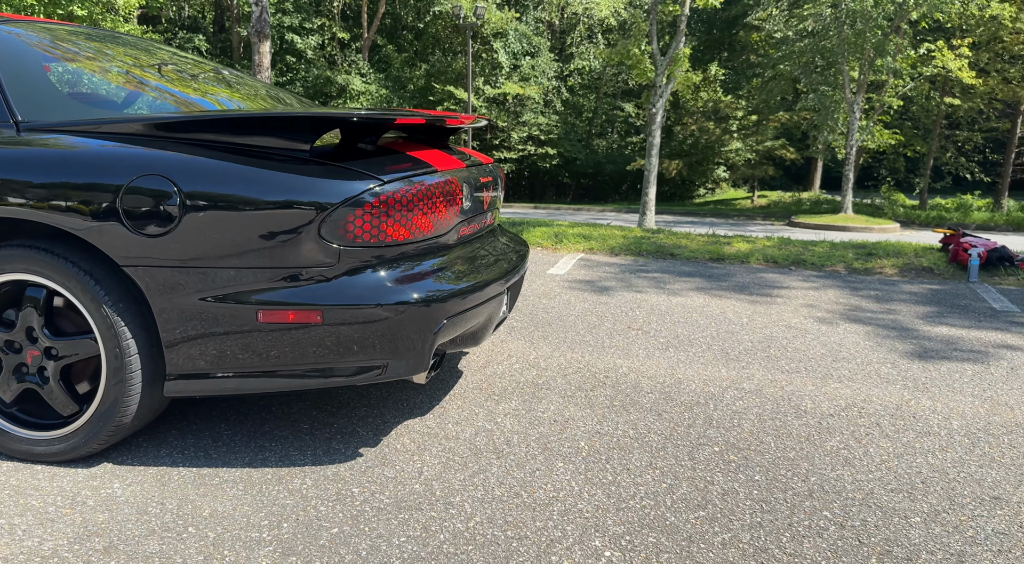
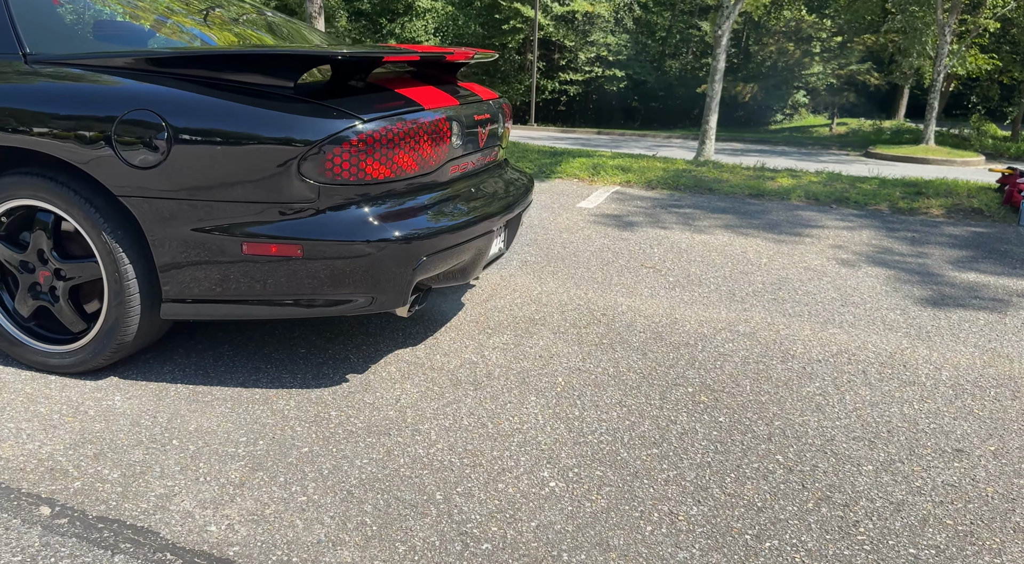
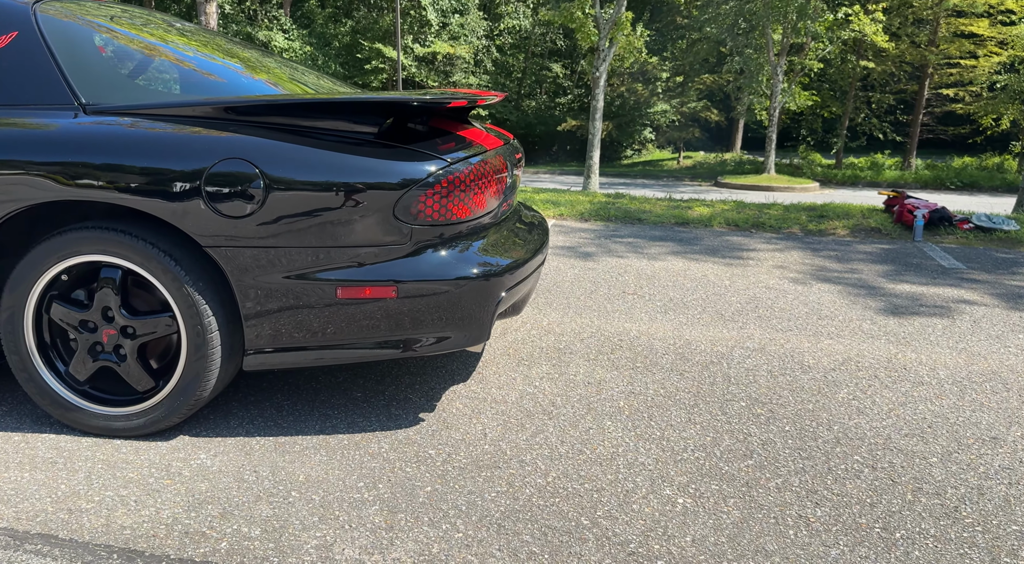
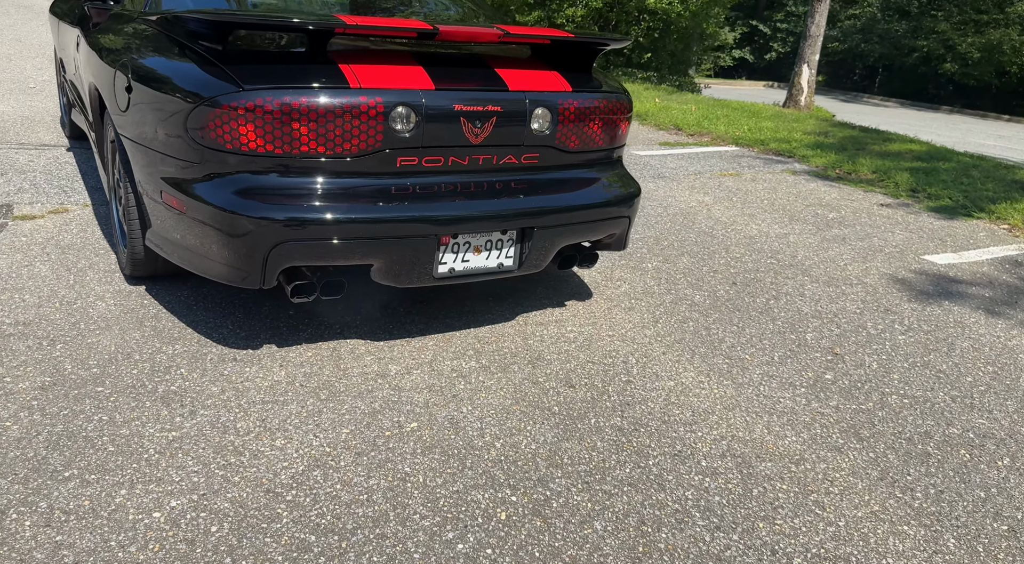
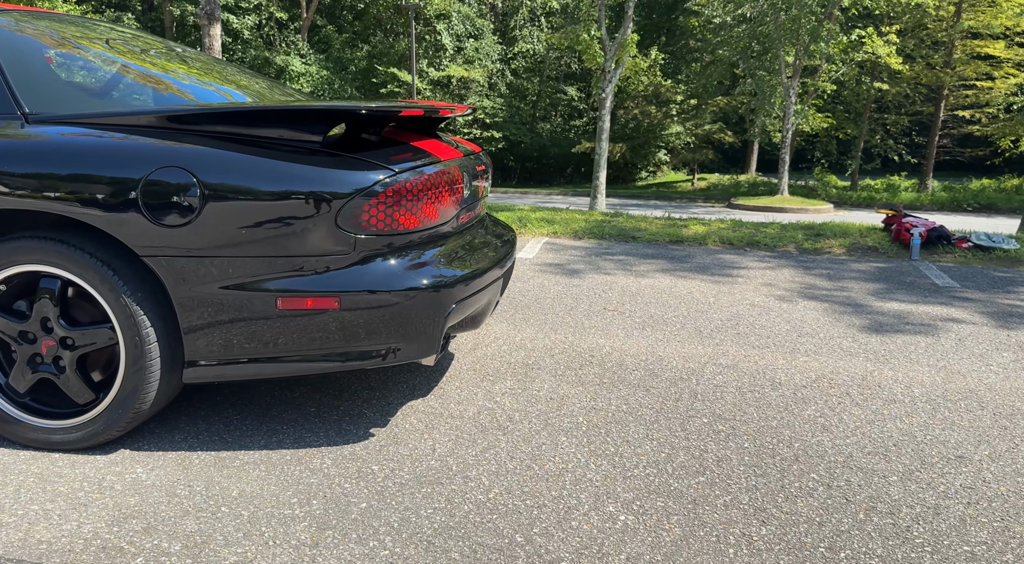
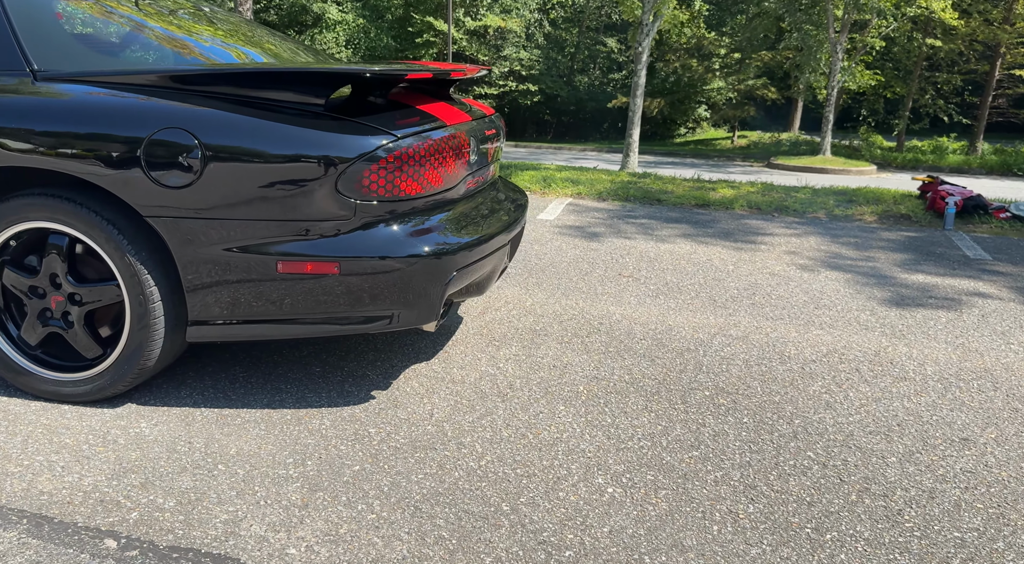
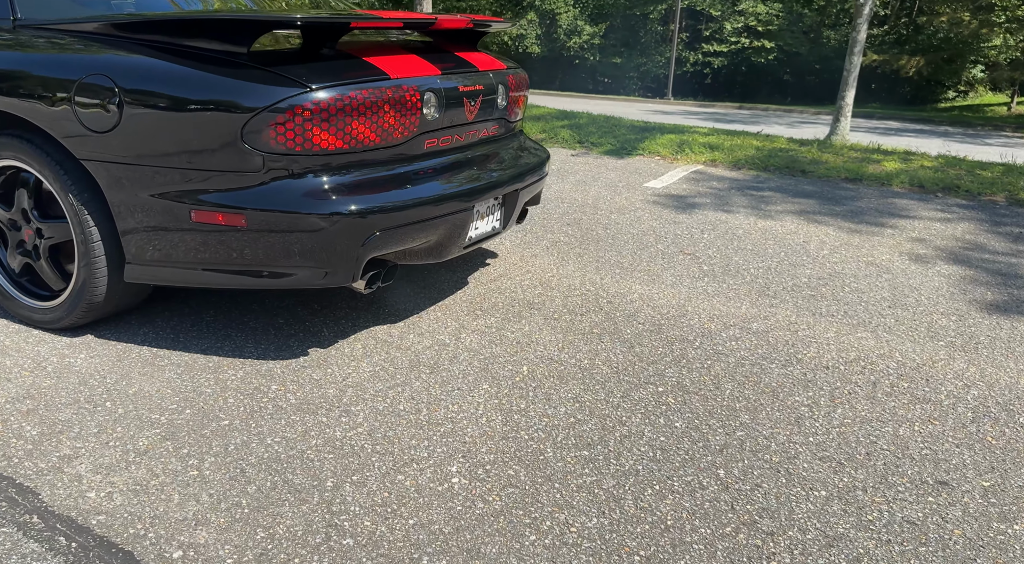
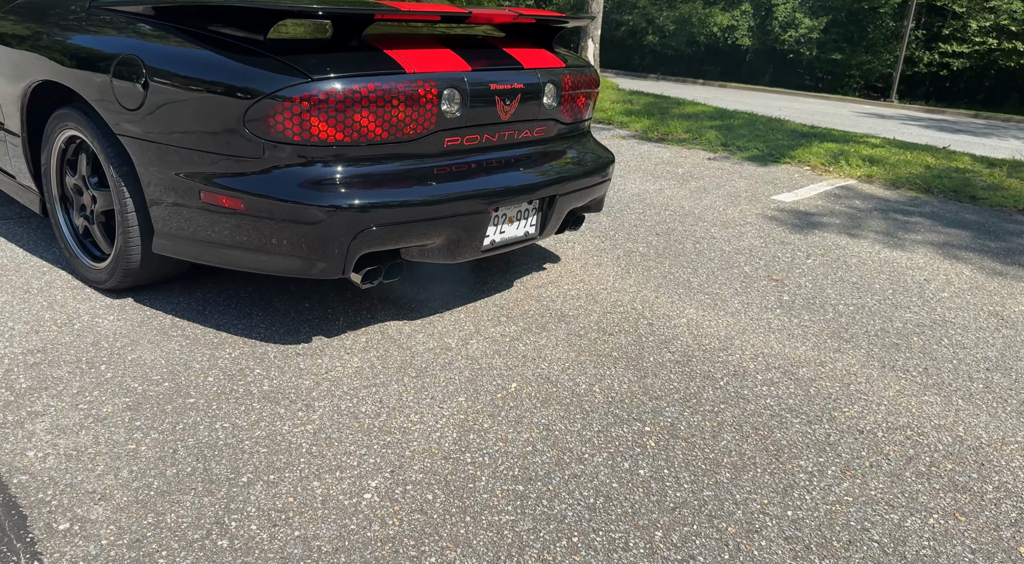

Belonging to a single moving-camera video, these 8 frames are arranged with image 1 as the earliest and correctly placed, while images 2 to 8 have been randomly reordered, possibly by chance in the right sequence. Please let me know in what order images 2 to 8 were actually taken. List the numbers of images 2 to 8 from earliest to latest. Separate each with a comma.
5, 3, 6, 2, 7, 8, 4
